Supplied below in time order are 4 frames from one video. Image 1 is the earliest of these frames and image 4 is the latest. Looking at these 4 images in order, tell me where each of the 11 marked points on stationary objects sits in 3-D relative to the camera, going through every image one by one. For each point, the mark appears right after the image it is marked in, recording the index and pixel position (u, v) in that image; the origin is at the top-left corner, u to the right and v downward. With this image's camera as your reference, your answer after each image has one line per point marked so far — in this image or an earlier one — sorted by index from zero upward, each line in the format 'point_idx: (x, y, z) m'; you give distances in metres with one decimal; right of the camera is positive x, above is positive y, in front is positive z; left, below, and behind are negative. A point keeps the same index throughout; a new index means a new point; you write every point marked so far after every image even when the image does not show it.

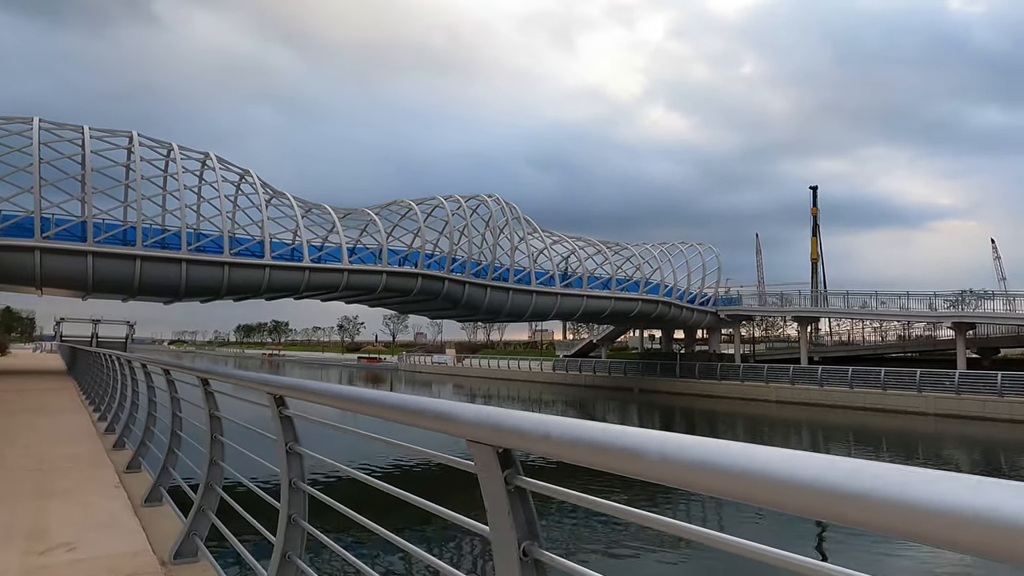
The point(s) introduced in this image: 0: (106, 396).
0: (-8.2, -2.1, +13.4) m
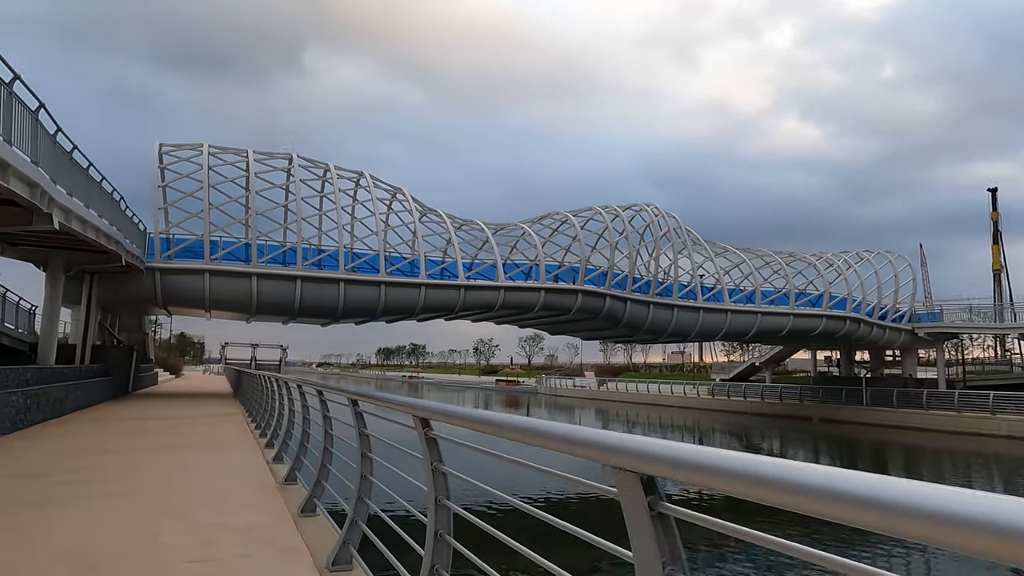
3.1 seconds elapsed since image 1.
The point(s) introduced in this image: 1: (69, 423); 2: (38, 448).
0: (-4.3, -2.4, +11.9) m
1: (-9.2, -2.7, +13.7) m
2: (-6.6, -2.2, +9.2) m
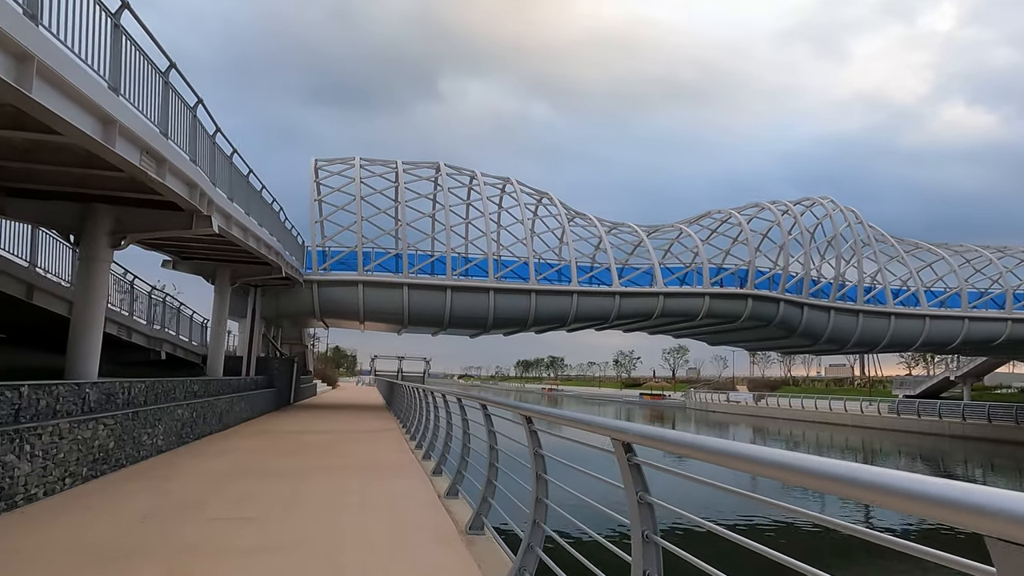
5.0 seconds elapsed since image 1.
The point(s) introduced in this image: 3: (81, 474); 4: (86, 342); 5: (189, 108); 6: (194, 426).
0: (-1.2, -2.4, +10.7) m
1: (-5.7, -3.0, +13.4) m
2: (-4.0, -2.3, +8.6) m
3: (-4.7, -2.0, +7.2) m
4: (-5.8, -0.7, +9.0) m
5: (-4.5, +2.5, +9.2) m
6: (-5.7, -2.5, +11.8) m
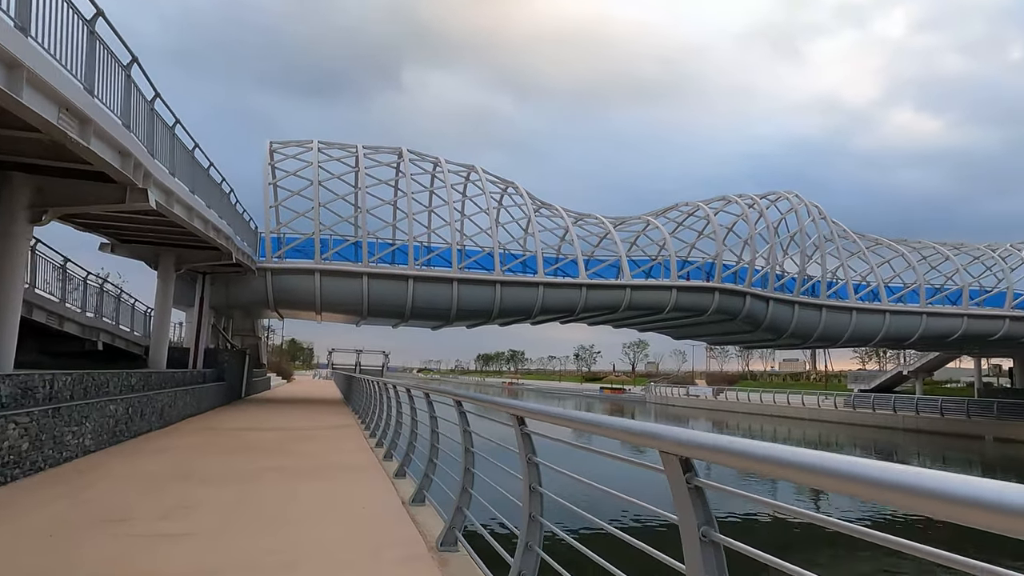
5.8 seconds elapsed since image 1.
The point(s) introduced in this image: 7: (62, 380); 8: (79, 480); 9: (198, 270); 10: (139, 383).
0: (-1.7, -2.2, +9.9) m
1: (-6.3, -2.7, +12.4) m
2: (-4.4, -2.1, +7.6) m
3: (-4.9, -1.8, +6.2) m
4: (-6.1, -0.5, +7.9) m
5: (-4.8, +2.7, +8.2) m
6: (-6.2, -2.2, +10.8) m
7: (-5.7, -1.2, +8.4) m
8: (-4.4, -2.0, +6.8) m
9: (-9.4, +0.5, +19.8) m
10: (-6.7, -1.7, +11.9) m
